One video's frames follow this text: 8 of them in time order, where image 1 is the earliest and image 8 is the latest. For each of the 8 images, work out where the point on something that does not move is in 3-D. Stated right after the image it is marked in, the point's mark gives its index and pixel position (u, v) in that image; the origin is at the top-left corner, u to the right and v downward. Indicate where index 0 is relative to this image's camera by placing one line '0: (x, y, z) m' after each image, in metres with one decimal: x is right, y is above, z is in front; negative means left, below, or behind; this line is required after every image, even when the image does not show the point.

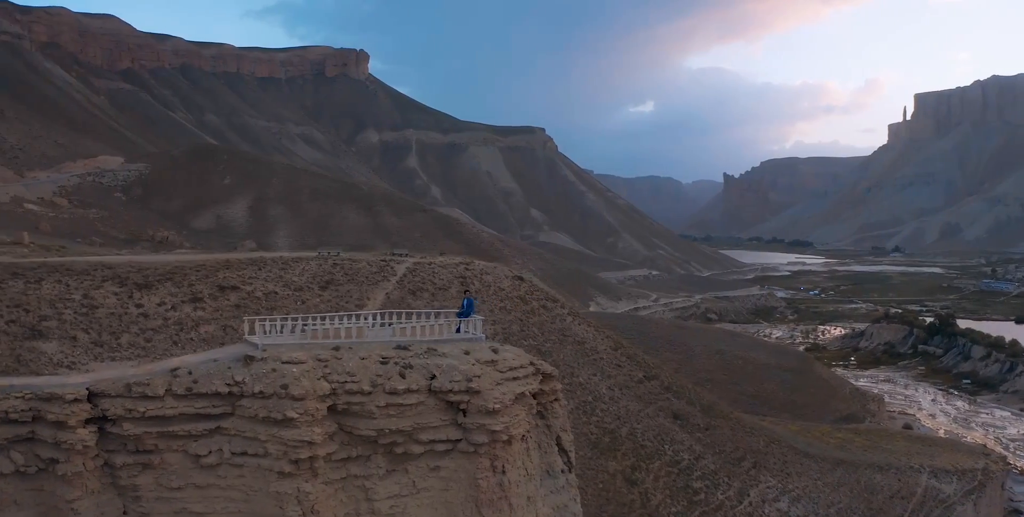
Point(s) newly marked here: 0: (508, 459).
0: (0.0, -2.2, +12.3) m
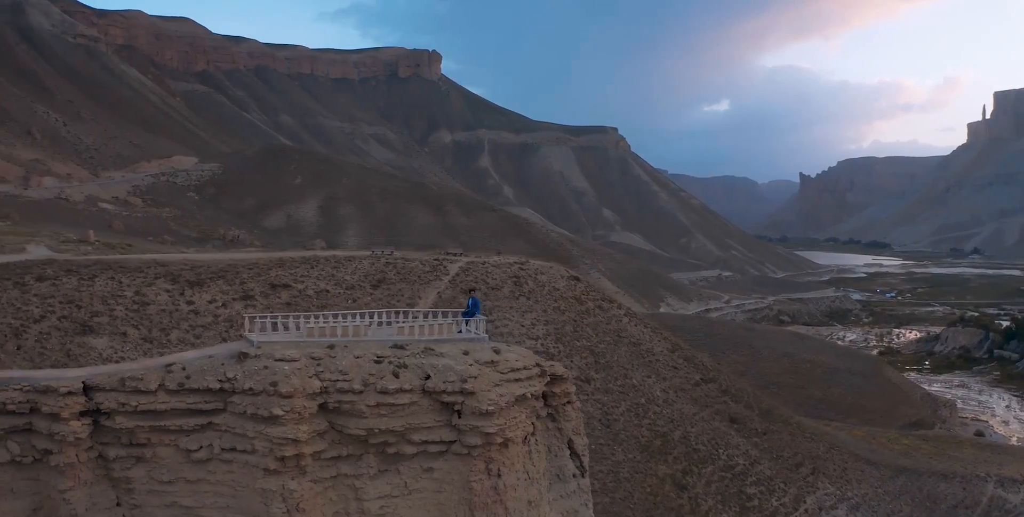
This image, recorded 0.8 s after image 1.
0: (-0.1, -2.1, +11.9) m
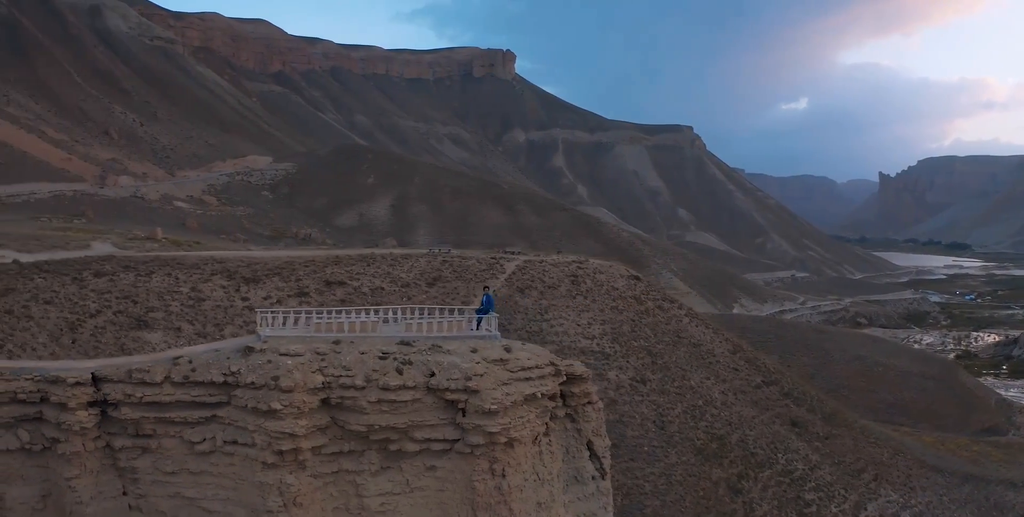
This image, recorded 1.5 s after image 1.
0: (0.0, -2.1, +11.7) m
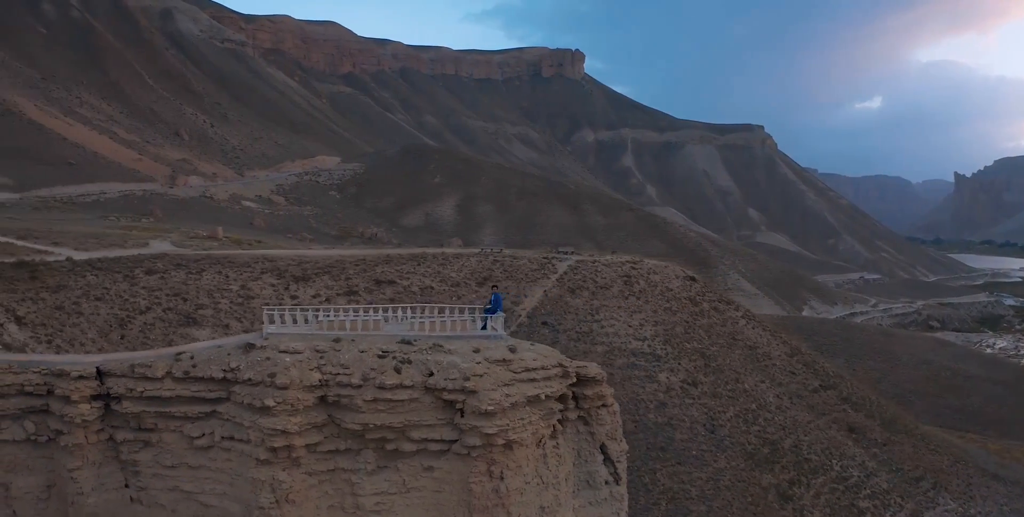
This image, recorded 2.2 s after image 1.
0: (0.0, -2.1, +11.5) m
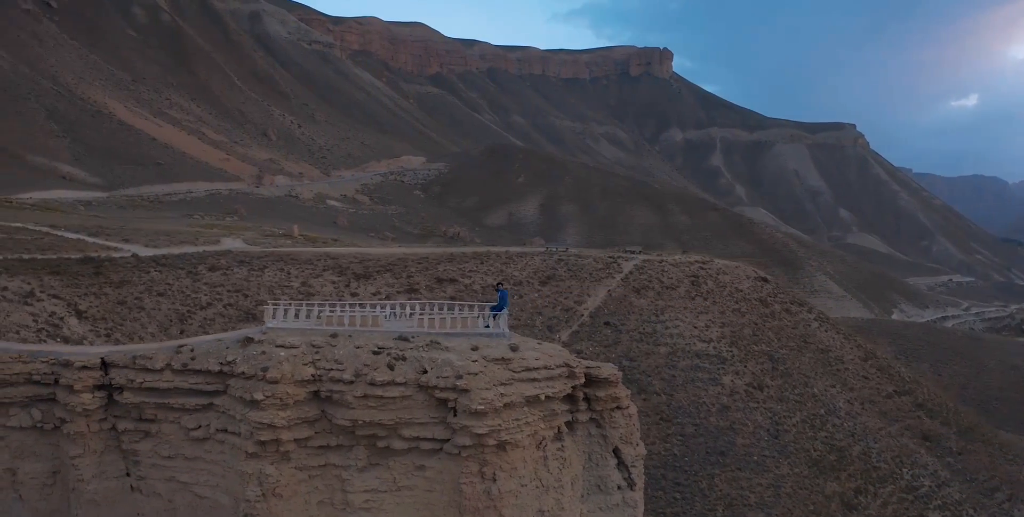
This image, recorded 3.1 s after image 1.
0: (-0.1, -2.0, +11.2) m
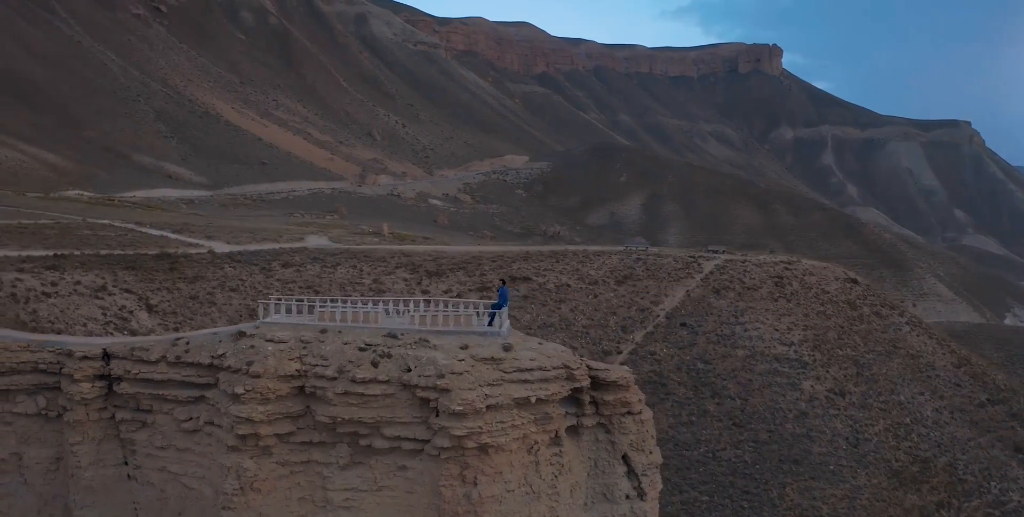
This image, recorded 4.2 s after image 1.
0: (-0.3, -2.0, +10.9) m
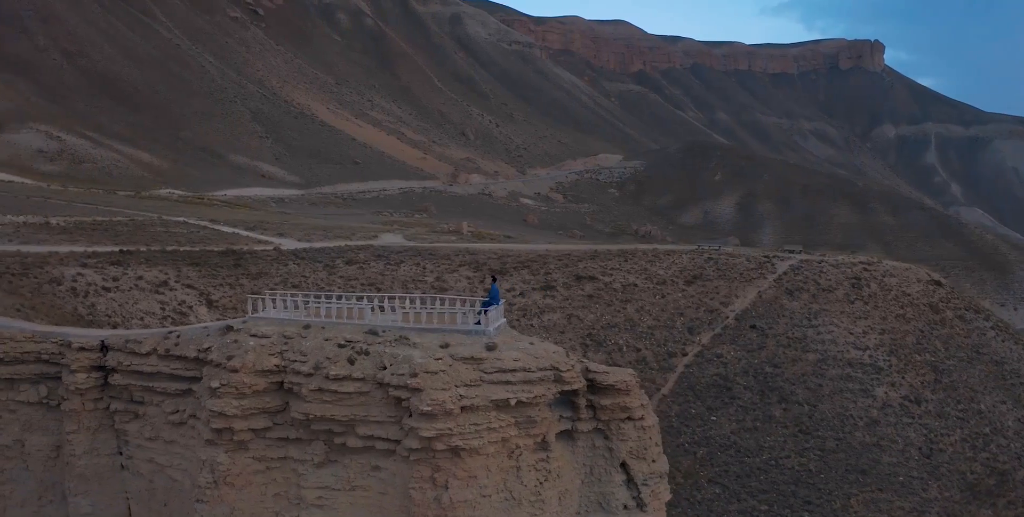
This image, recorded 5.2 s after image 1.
0: (-0.5, -2.0, +10.8) m
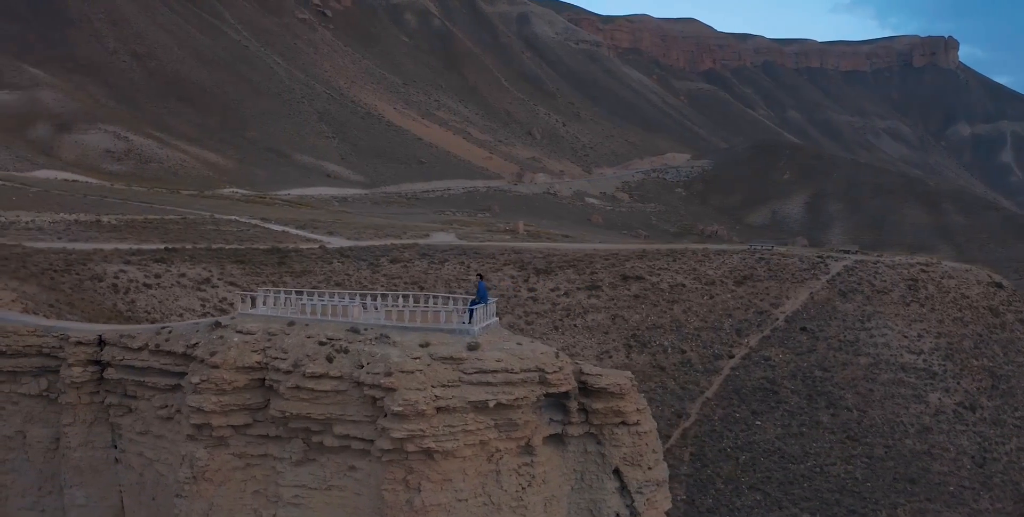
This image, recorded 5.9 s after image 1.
0: (-0.7, -2.0, +10.7) m
